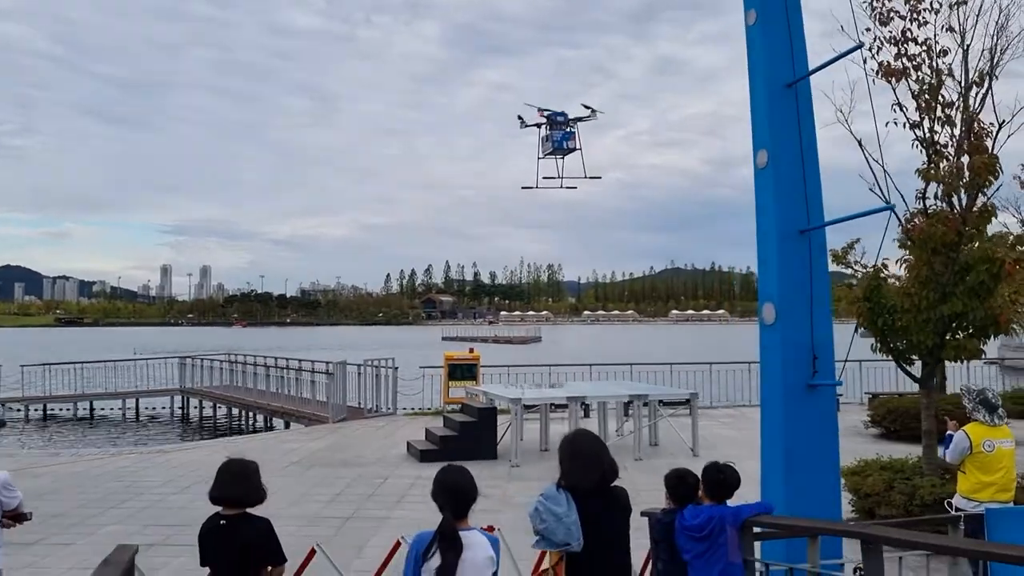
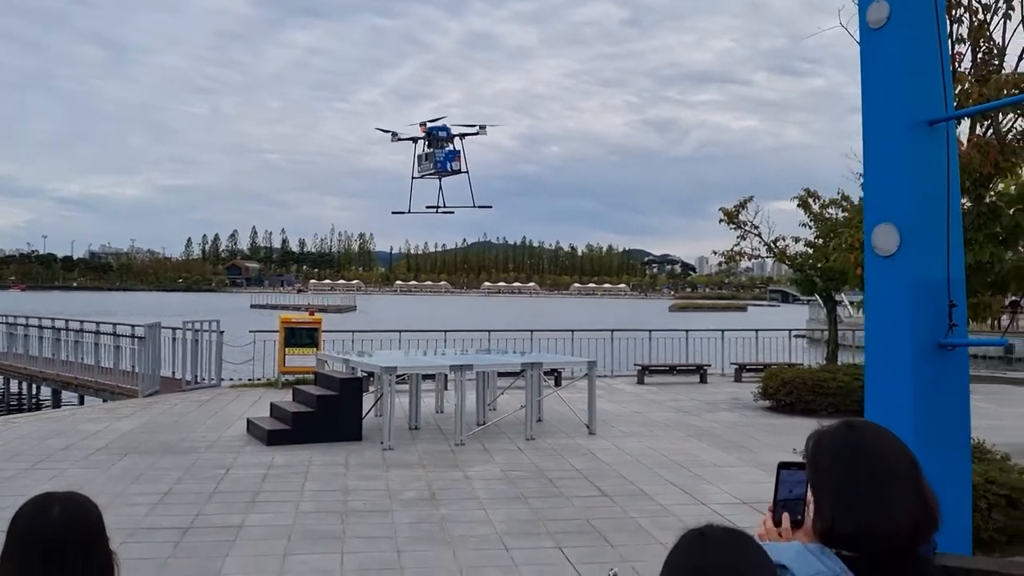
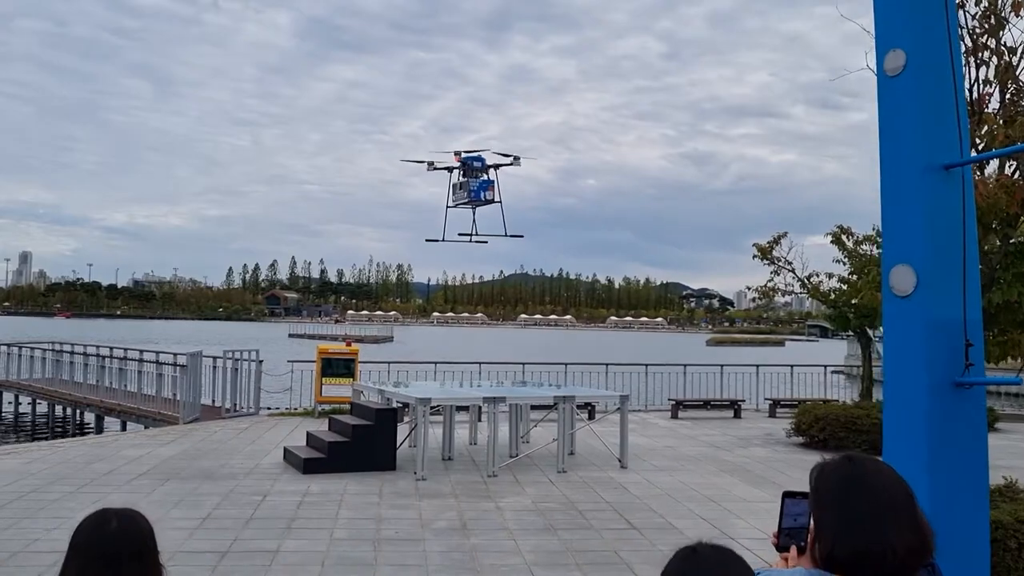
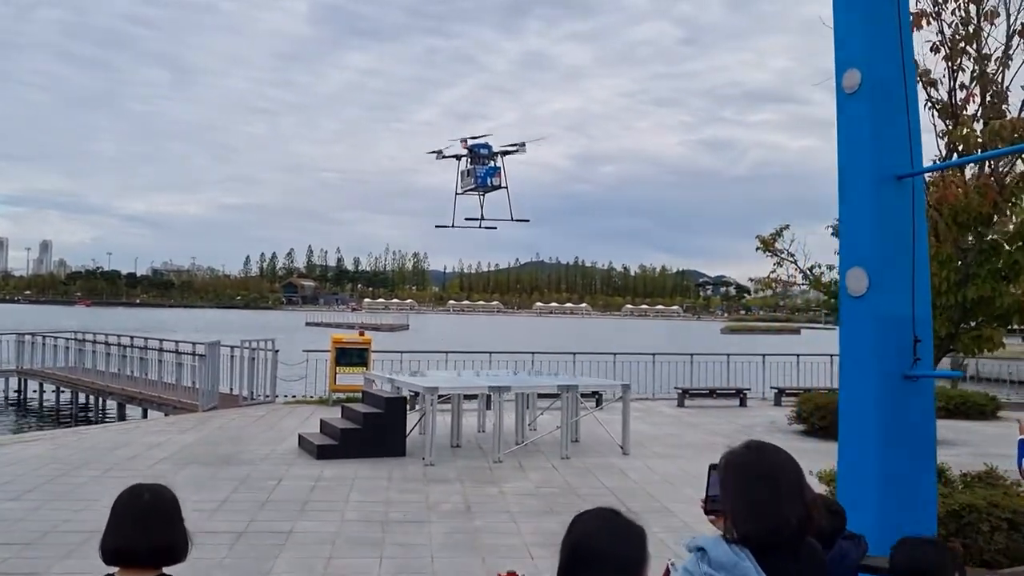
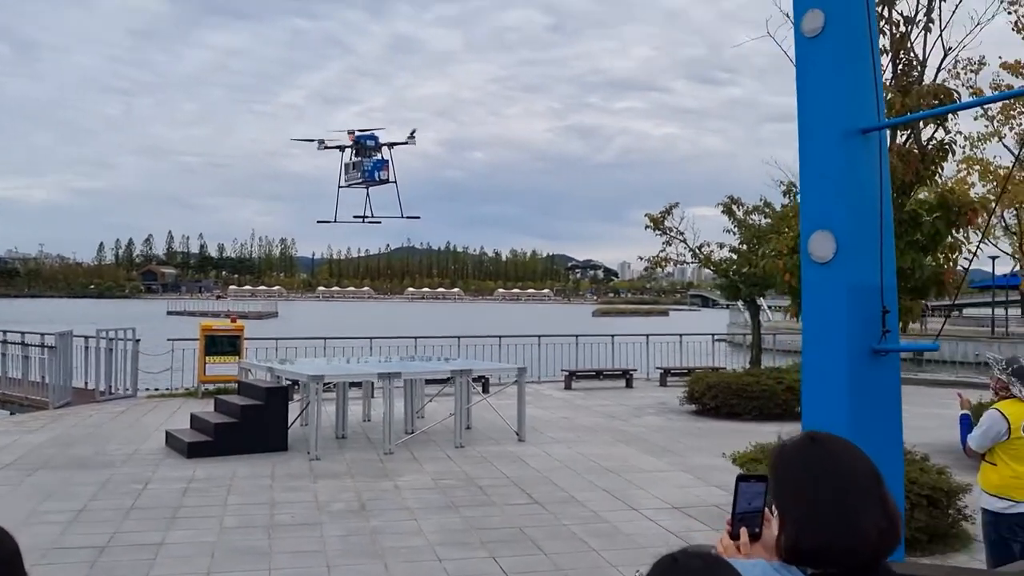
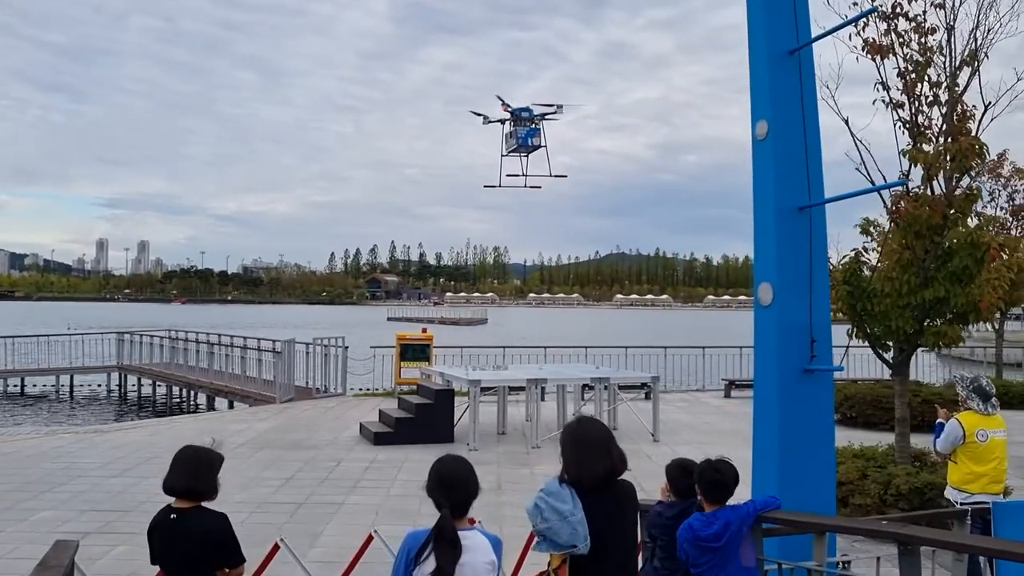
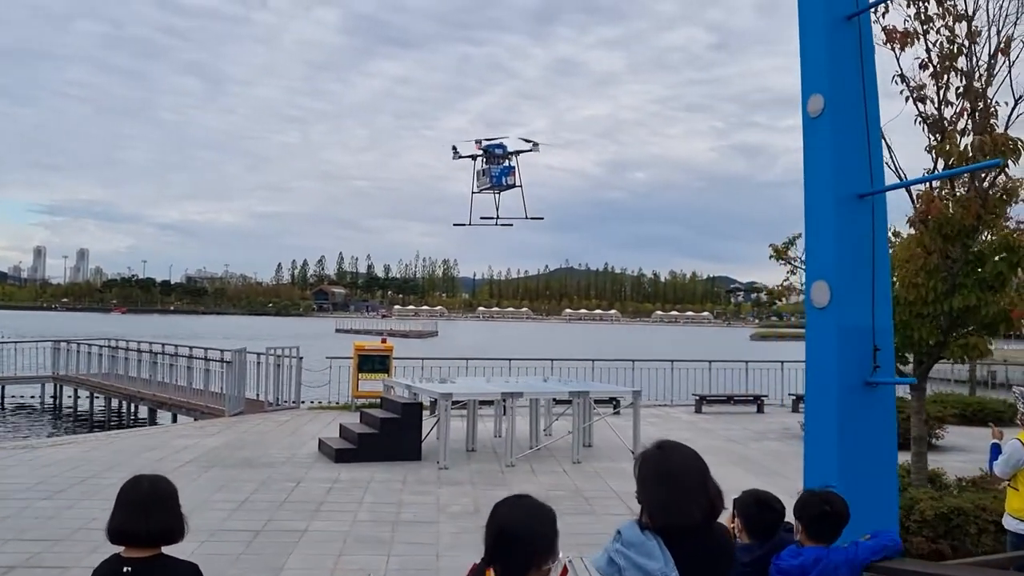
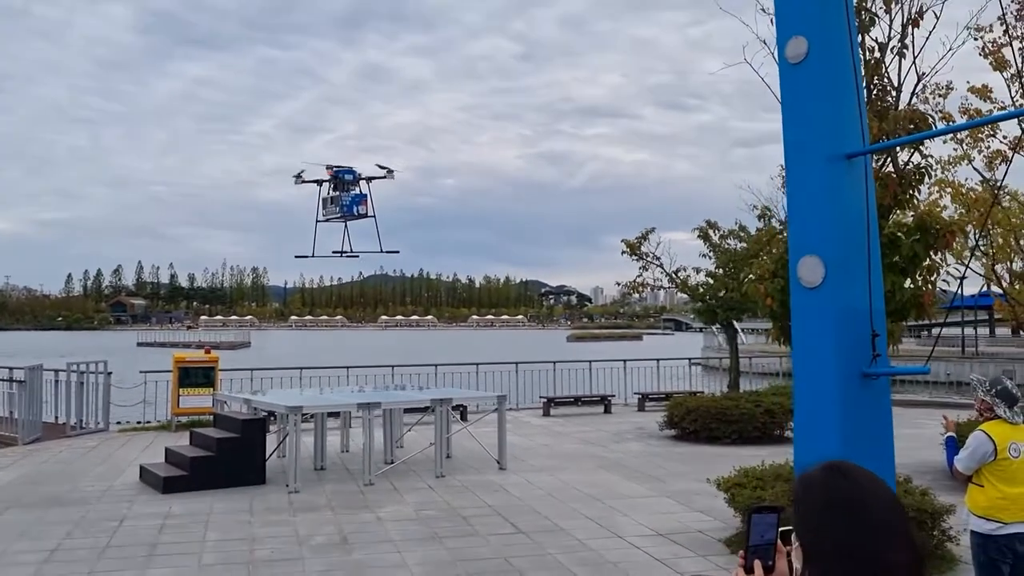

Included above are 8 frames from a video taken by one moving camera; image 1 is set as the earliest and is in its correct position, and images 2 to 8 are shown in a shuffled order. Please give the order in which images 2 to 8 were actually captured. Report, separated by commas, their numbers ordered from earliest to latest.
6, 7, 4, 3, 2, 5, 8
